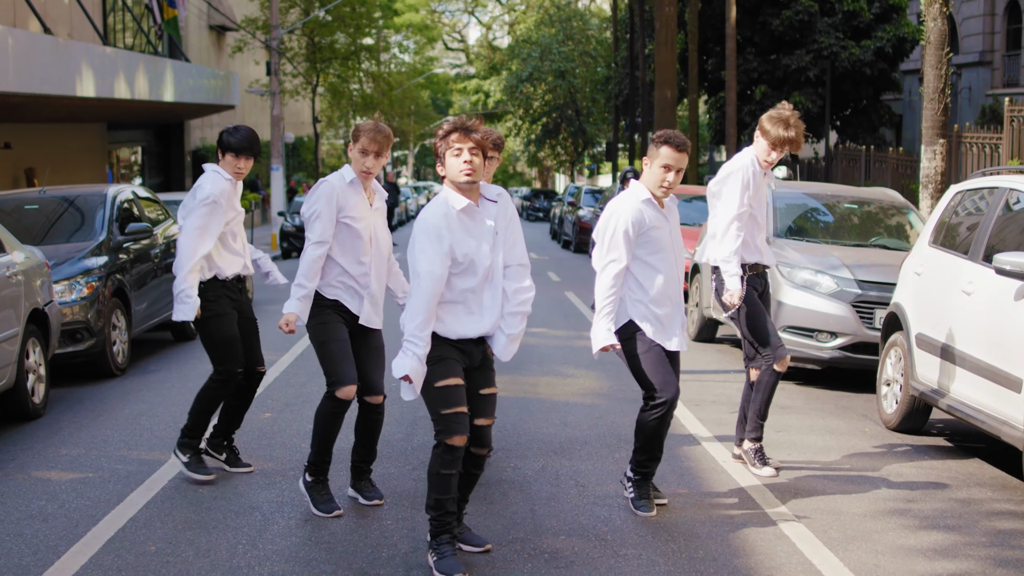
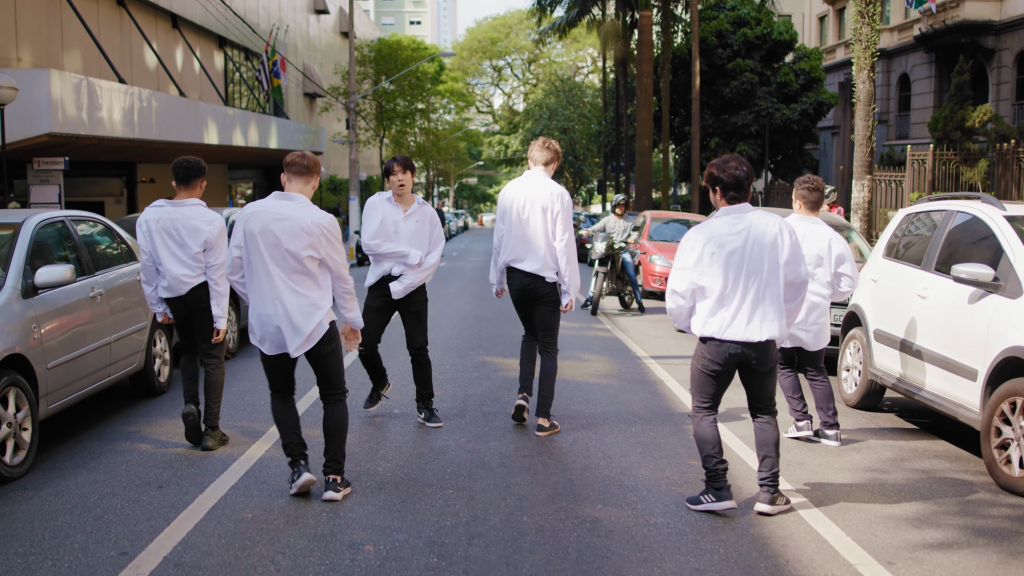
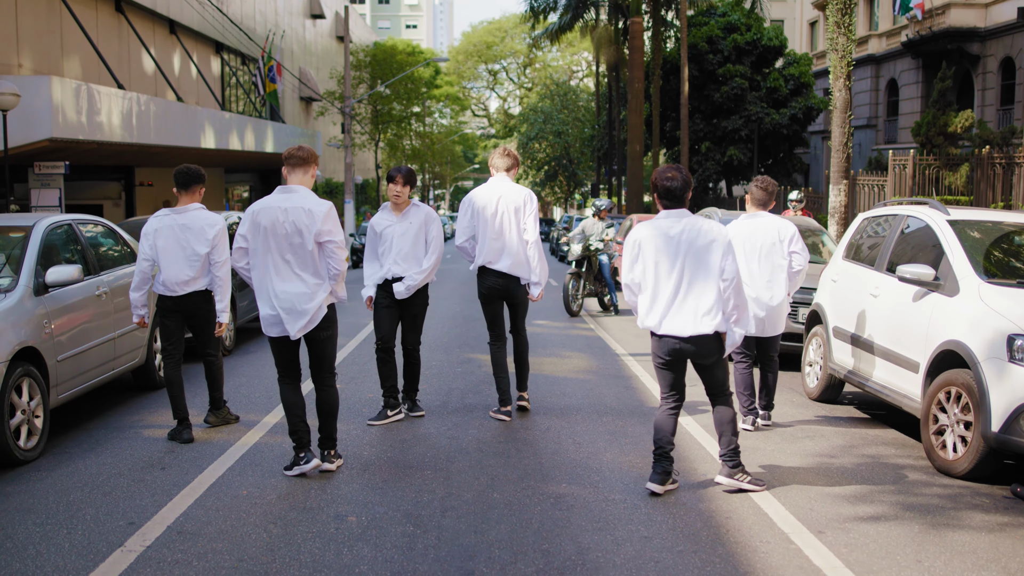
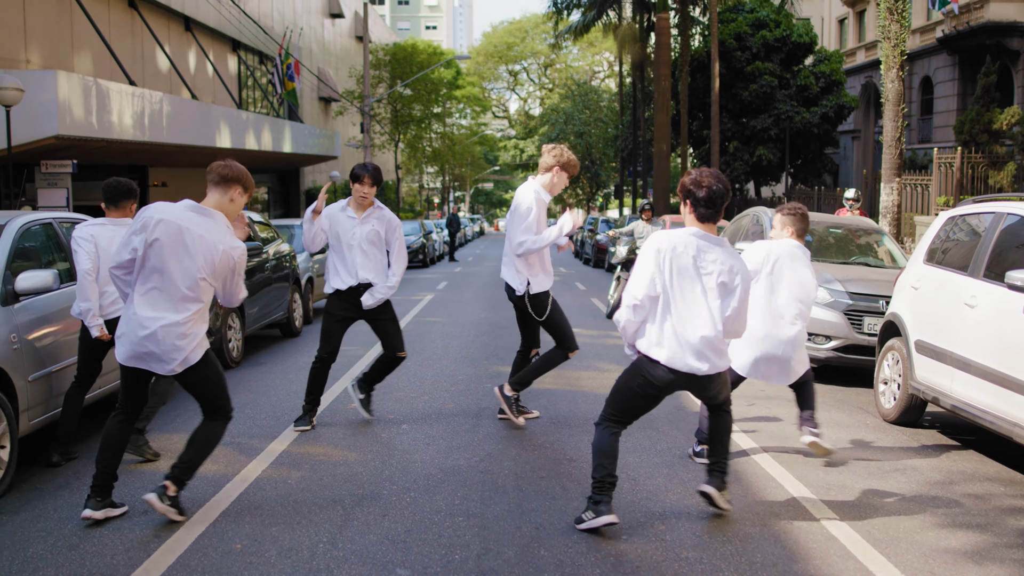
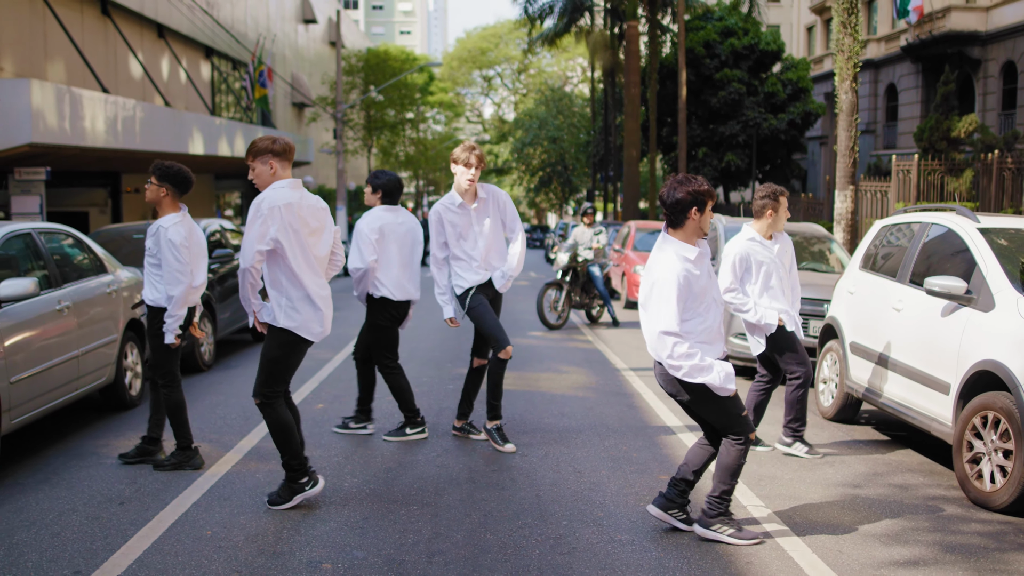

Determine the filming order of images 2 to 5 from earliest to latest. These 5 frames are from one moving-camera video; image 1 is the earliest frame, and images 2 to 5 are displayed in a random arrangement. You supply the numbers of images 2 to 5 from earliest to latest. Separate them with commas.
5, 3, 2, 4
